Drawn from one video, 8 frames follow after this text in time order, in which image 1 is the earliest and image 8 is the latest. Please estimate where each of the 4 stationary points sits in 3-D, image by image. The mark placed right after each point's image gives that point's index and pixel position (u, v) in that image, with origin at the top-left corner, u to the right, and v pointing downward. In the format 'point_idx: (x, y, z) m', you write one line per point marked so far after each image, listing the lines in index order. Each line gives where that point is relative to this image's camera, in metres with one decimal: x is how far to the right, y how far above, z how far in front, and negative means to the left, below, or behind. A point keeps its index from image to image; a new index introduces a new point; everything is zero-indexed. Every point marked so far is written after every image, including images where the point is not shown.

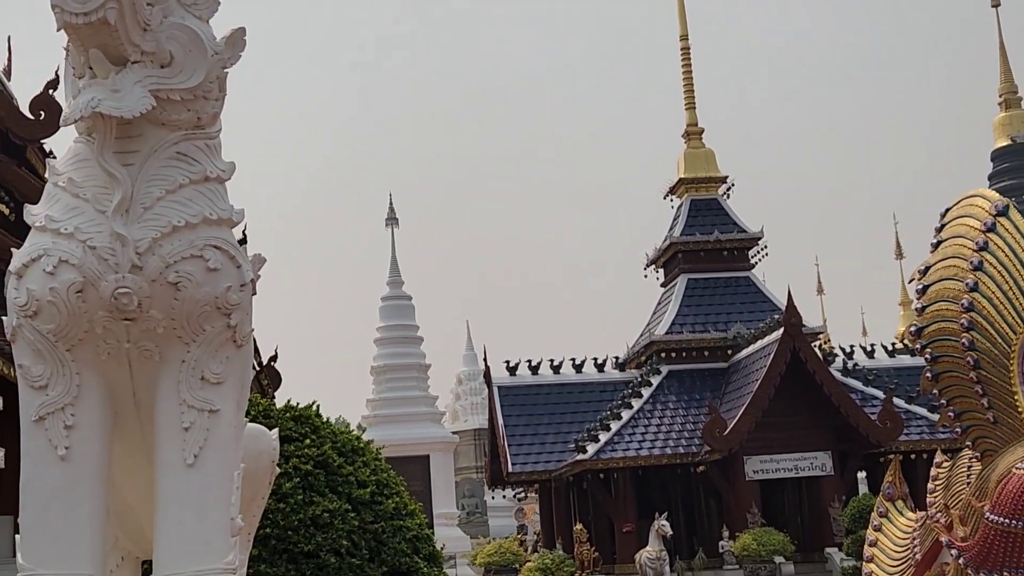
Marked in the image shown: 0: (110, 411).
0: (-1.2, -0.4, +3.7) m
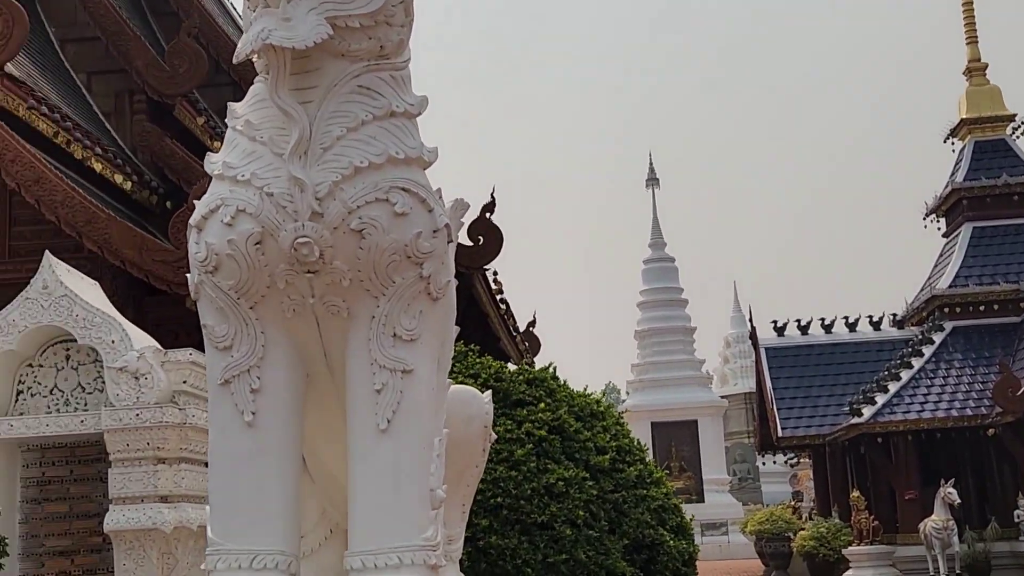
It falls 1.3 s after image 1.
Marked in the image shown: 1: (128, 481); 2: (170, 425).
0: (-0.6, -0.2, +3.4) m
1: (-1.4, -0.7, +4.8) m
2: (-1.3, -0.5, +4.7) m
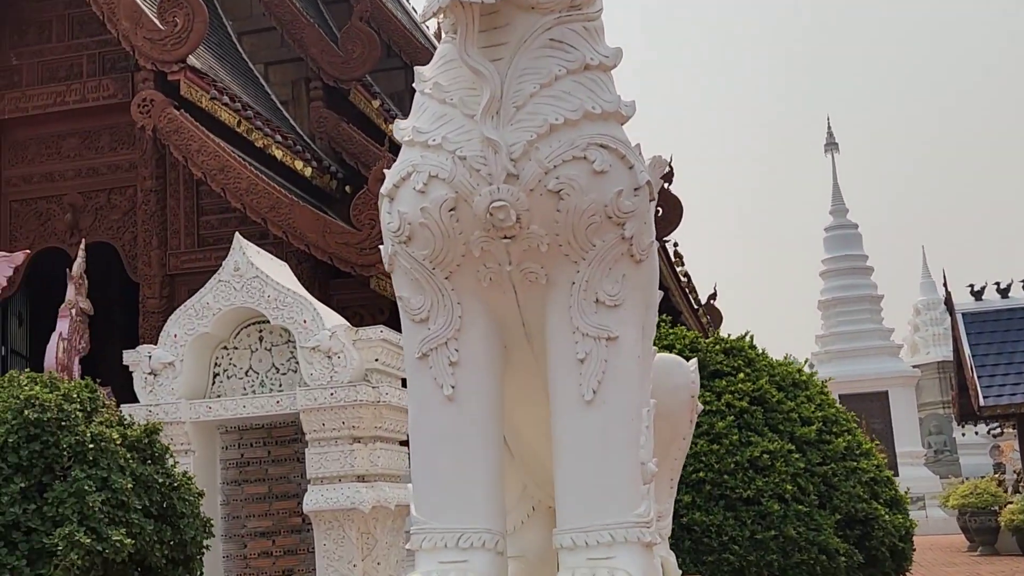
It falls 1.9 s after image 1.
0: (0.0, -0.1, +3.3) m
1: (-0.7, -0.6, +4.7) m
2: (-0.5, -0.4, +4.7) m
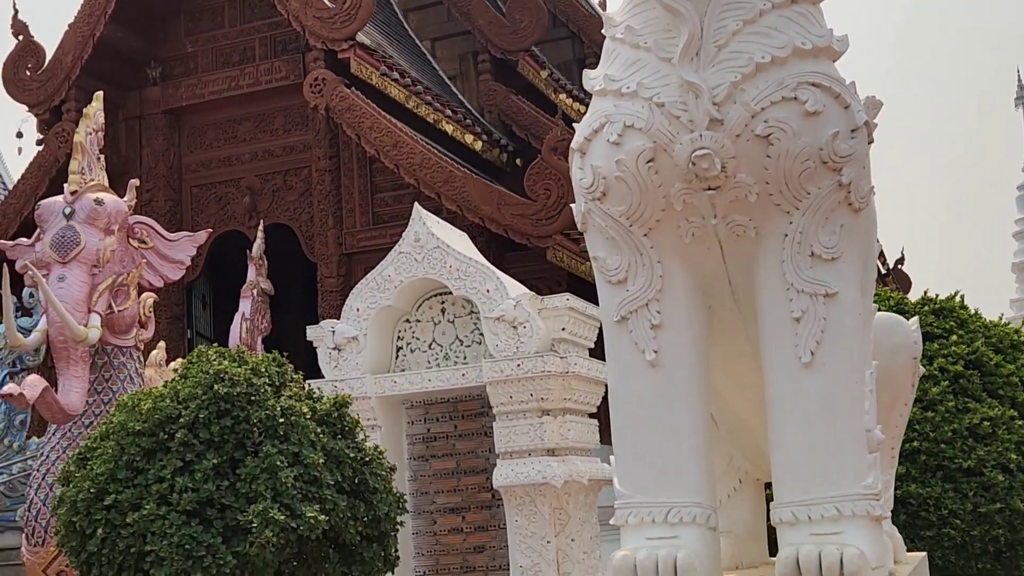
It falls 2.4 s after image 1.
0: (+0.5, 0.0, +3.1) m
1: (0.0, -0.5, +4.6) m
2: (+0.1, -0.3, +4.5) m
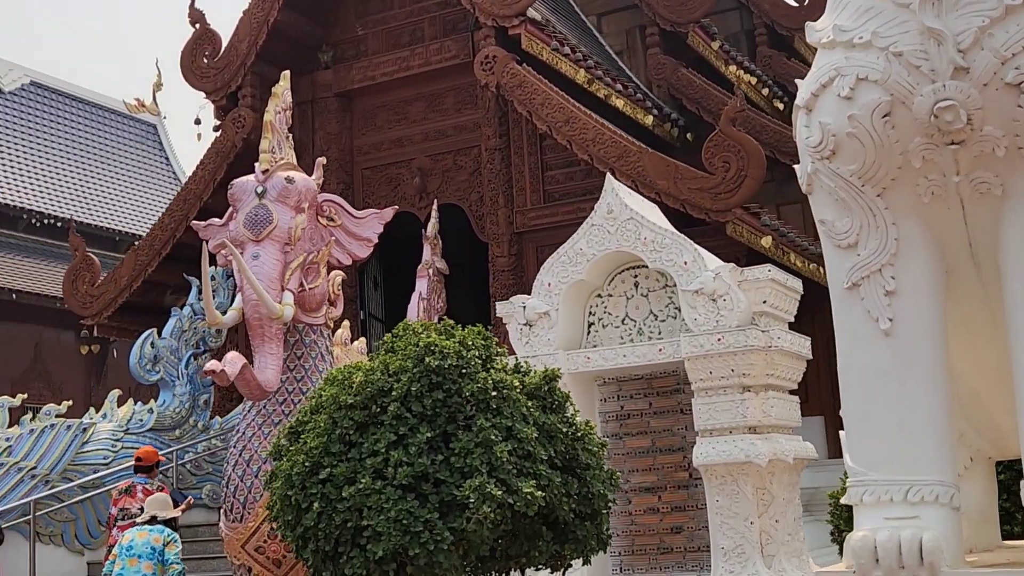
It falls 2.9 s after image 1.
0: (+1.0, 0.0, +2.9) m
1: (+0.7, -0.4, +4.4) m
2: (+0.8, -0.2, +4.3) m
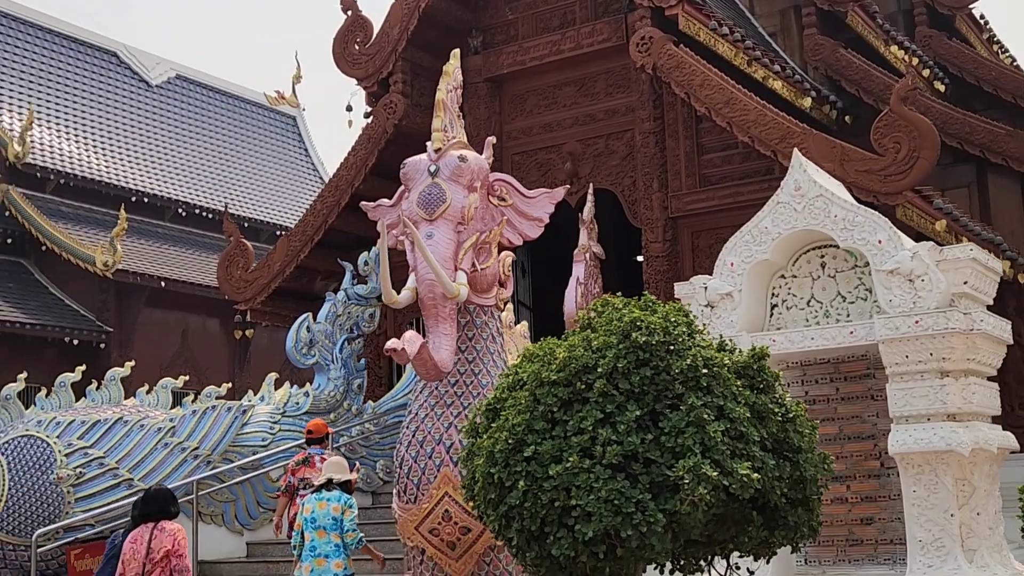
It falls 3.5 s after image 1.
0: (+1.4, +0.1, +2.6) m
1: (+1.3, -0.4, +4.2) m
2: (+1.4, -0.1, +4.1) m
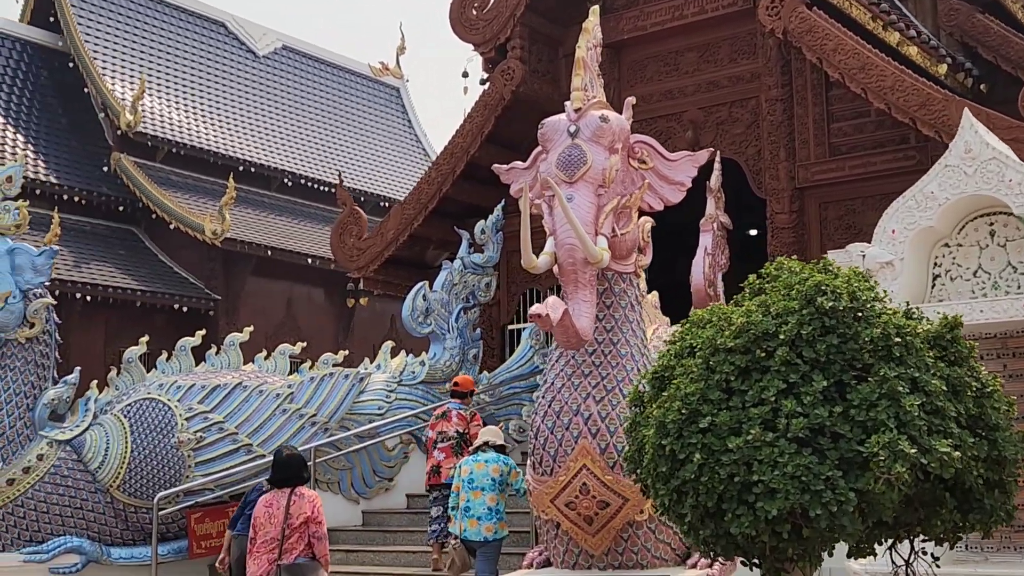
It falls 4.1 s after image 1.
0: (+1.8, +0.2, +2.3) m
1: (+1.8, -0.3, +3.9) m
2: (+1.9, -0.1, +3.8) m
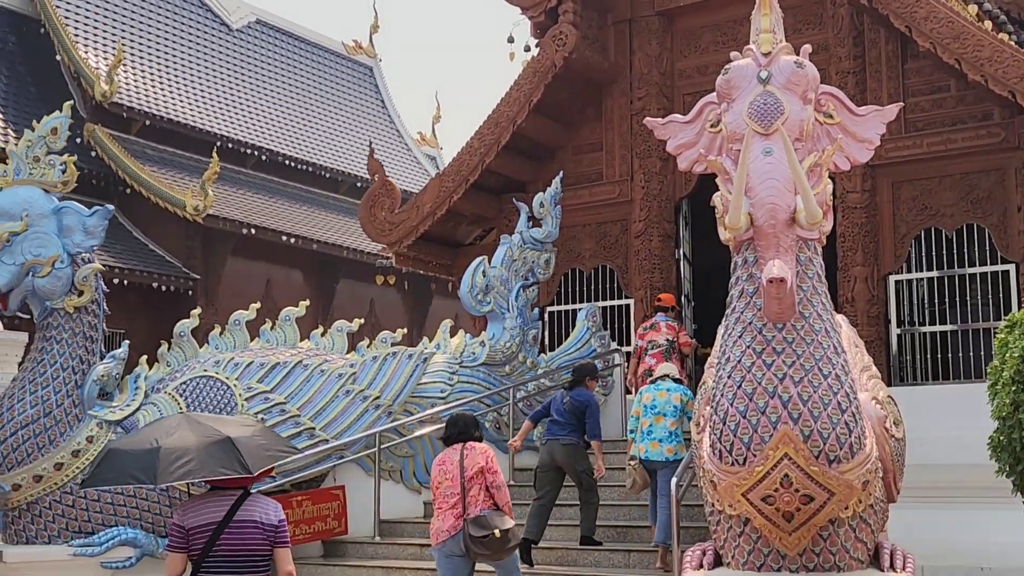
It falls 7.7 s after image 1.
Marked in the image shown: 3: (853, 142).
0: (+2.5, +0.2, +1.9) m
1: (+2.4, -0.2, +3.4) m
2: (+2.5, 0.0, +3.3) m
3: (+1.2, +0.5, +4.5) m
